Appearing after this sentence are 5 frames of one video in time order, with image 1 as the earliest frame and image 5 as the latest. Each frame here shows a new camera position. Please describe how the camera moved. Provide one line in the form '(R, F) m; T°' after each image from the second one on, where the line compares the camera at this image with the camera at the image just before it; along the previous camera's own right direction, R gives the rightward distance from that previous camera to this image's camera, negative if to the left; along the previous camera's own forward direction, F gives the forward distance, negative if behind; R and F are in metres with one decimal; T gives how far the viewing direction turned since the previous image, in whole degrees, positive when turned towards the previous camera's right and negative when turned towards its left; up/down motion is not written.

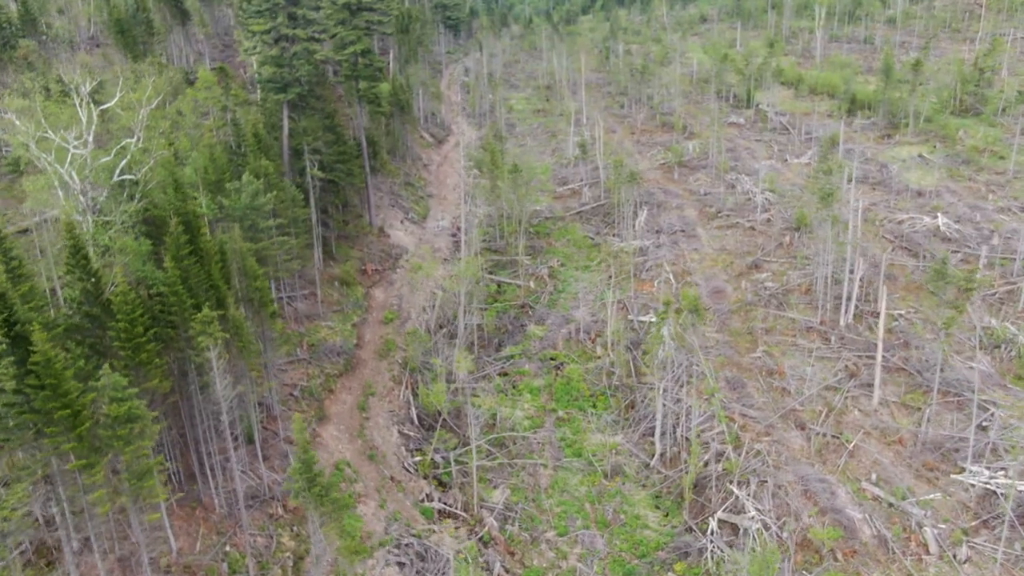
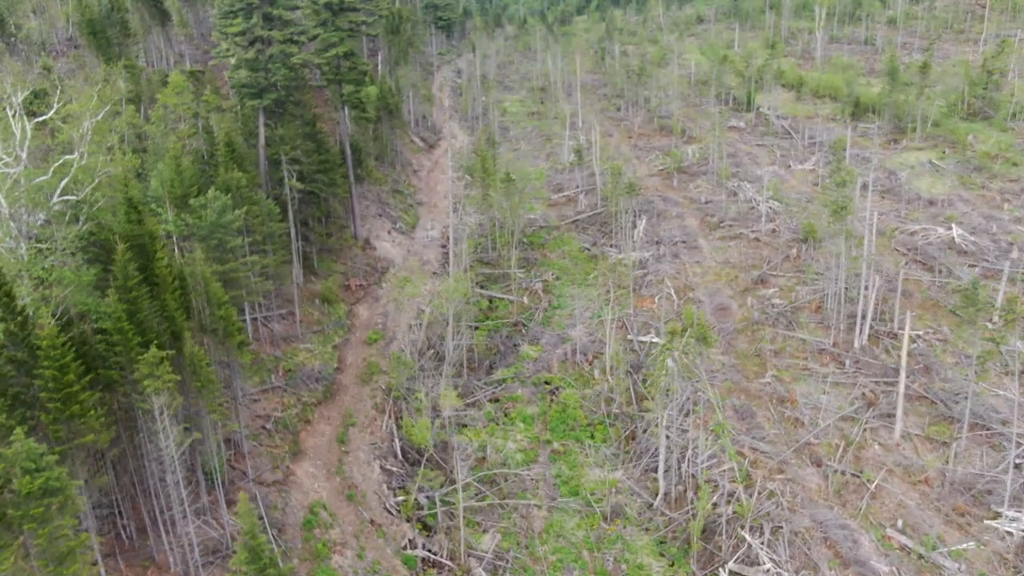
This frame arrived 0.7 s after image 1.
(+0.2, +2.6) m; 0°
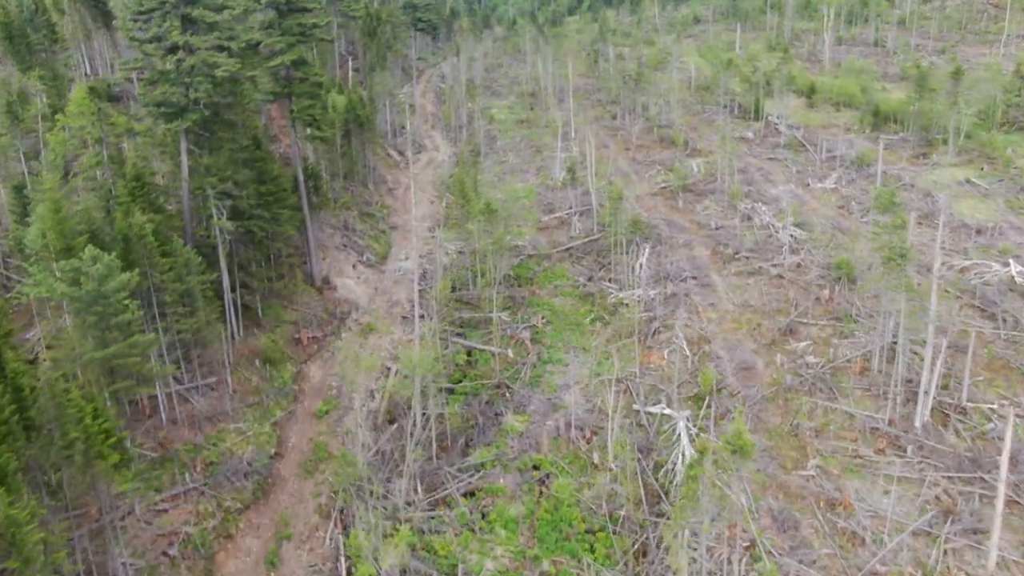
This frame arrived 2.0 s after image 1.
(+0.5, +7.0) m; 0°
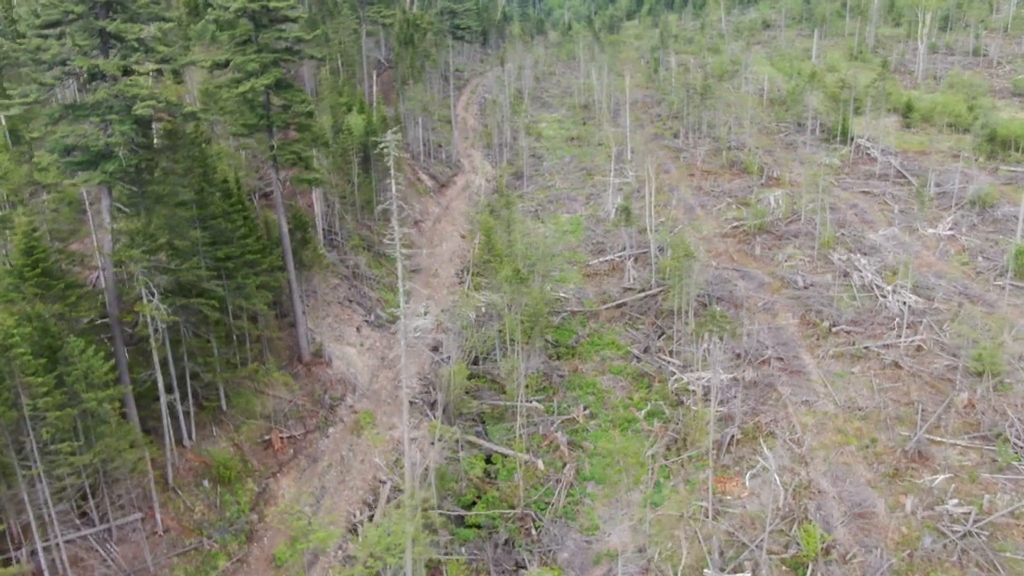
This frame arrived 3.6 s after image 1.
(+0.7, +8.7) m; -4°
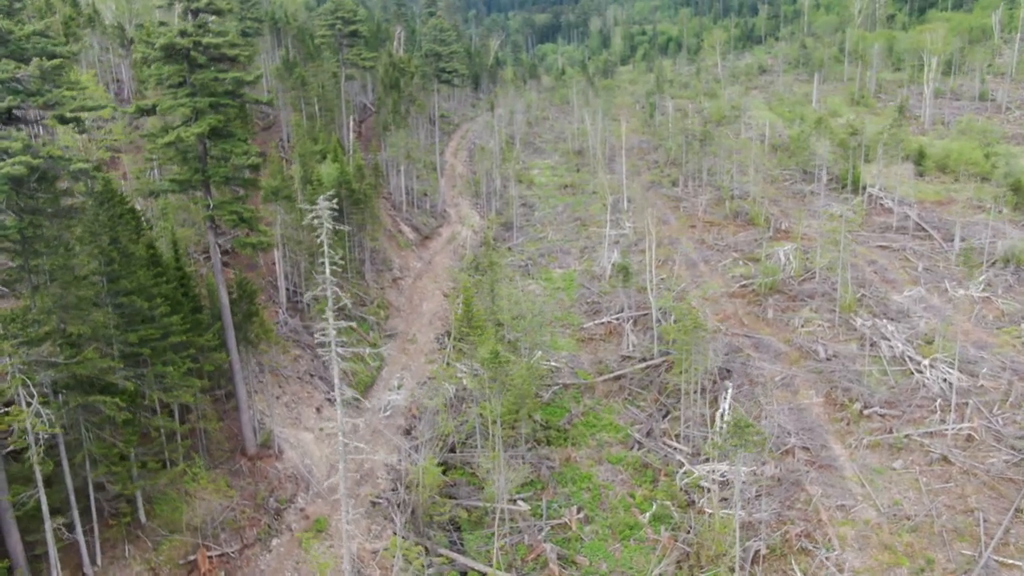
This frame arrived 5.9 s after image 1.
(+0.5, +4.7) m; 0°
